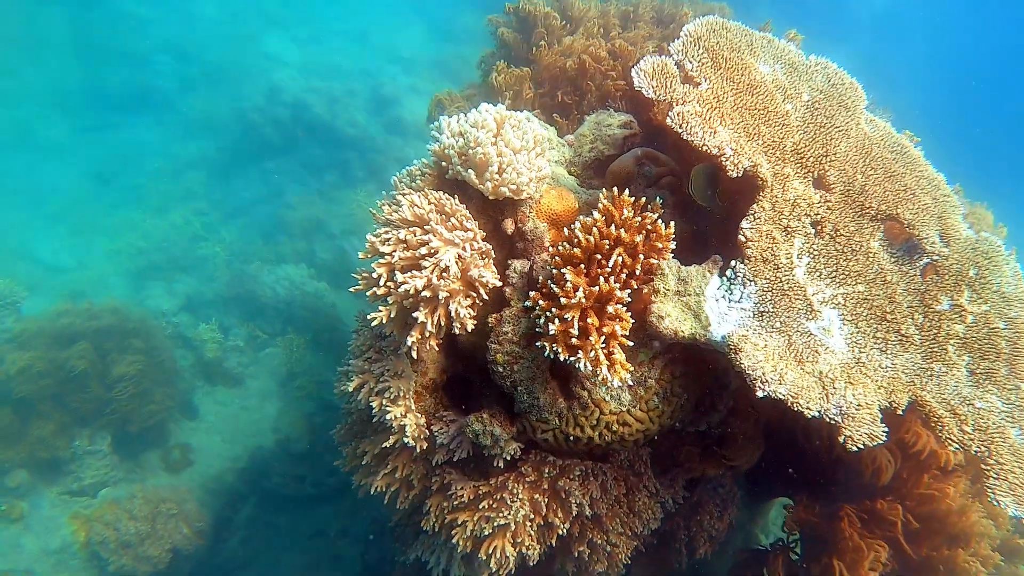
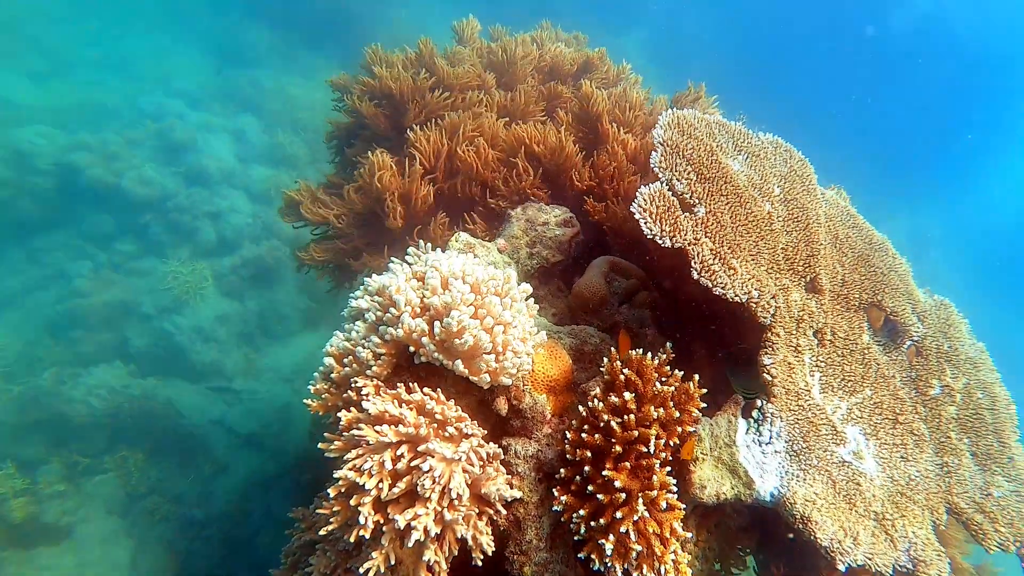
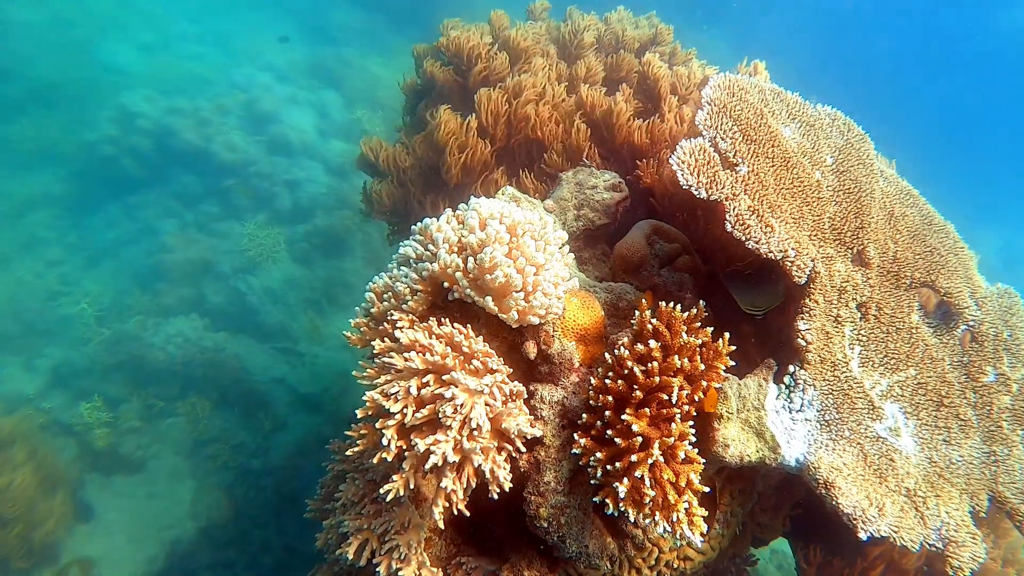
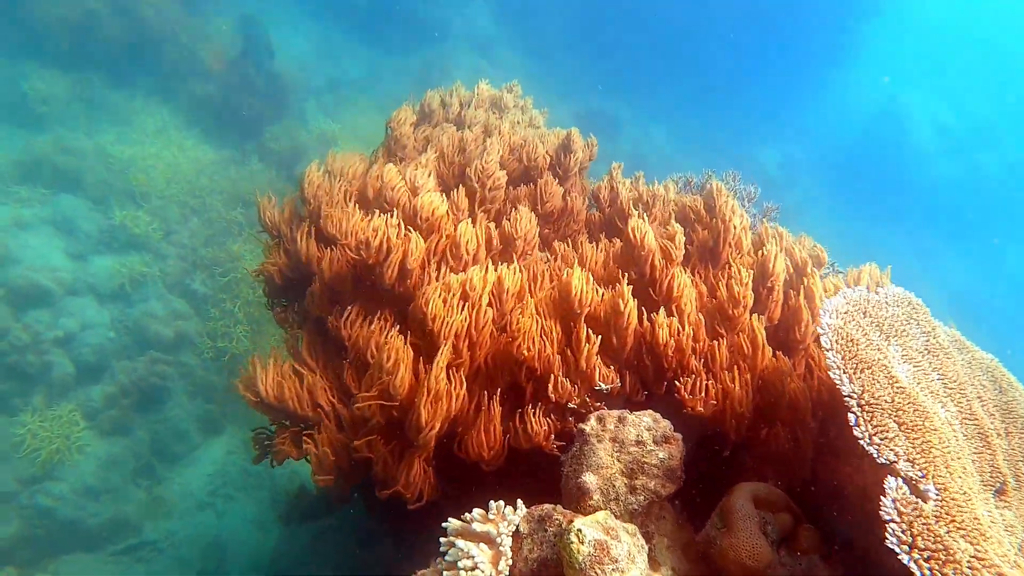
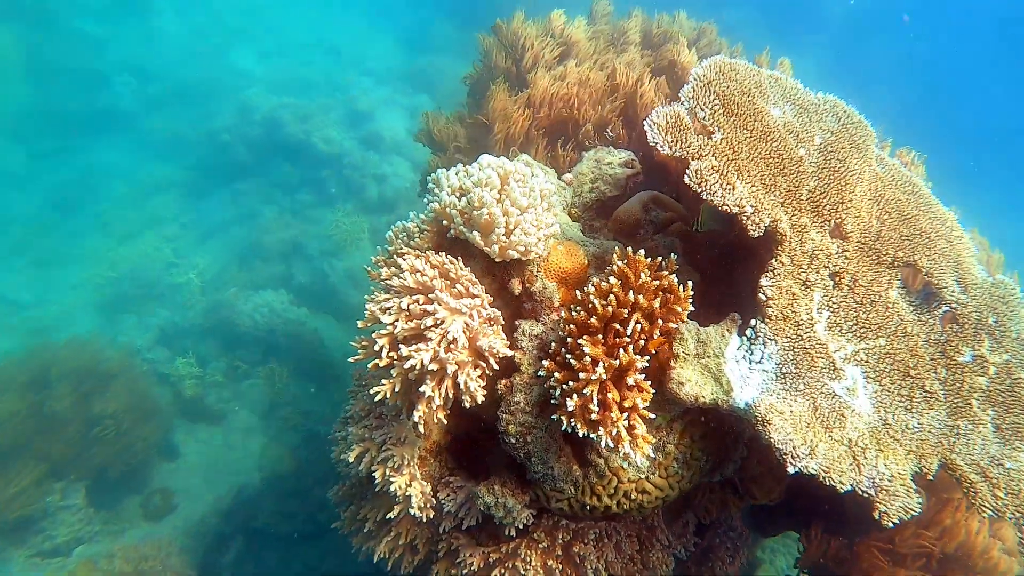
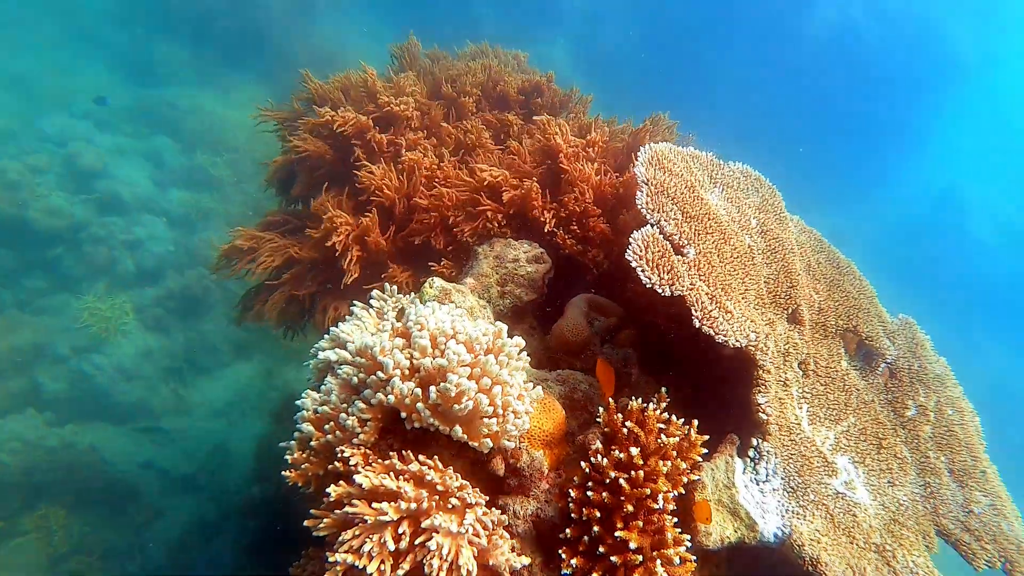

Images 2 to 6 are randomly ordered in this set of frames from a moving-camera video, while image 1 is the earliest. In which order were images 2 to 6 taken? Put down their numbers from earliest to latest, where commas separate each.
5, 3, 2, 6, 4
